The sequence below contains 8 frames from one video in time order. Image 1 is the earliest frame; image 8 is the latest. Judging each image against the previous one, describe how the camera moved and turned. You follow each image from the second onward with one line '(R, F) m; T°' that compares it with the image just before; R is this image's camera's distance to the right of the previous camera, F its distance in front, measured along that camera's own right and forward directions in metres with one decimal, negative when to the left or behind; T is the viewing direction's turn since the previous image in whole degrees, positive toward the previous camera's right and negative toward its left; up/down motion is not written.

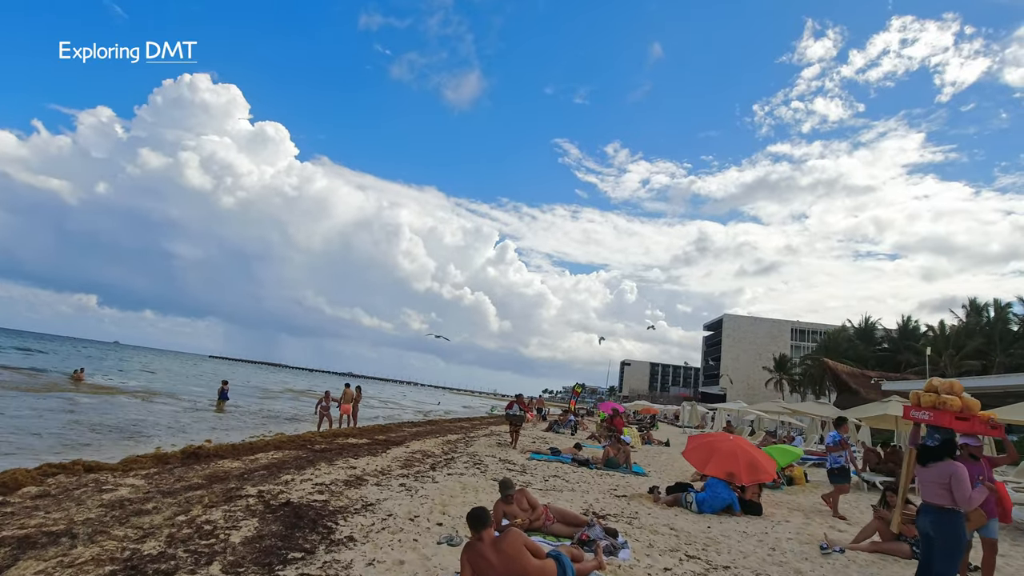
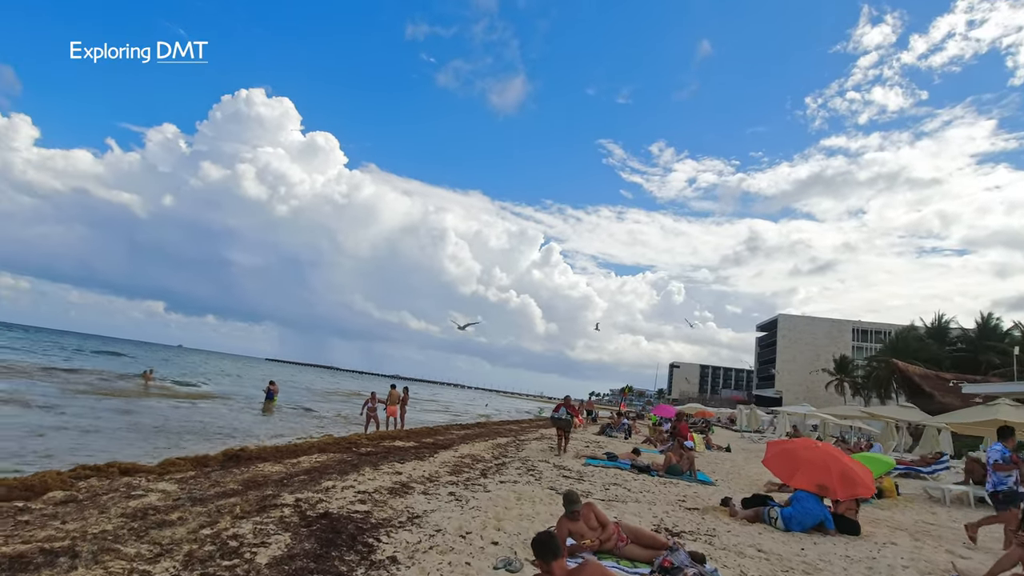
(-0.2, +0.9) m; -5°
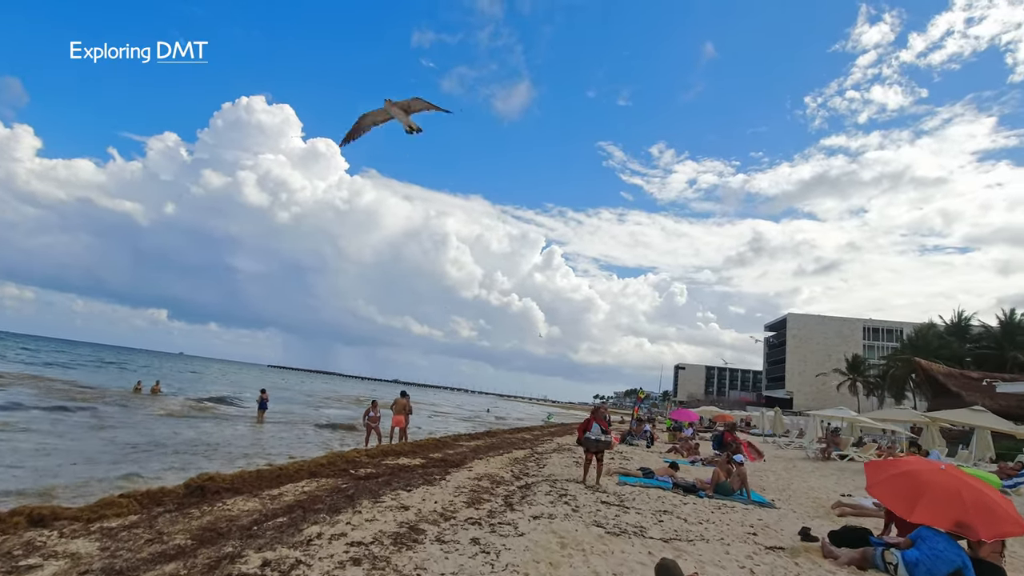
(-0.4, +2.0) m; 0°
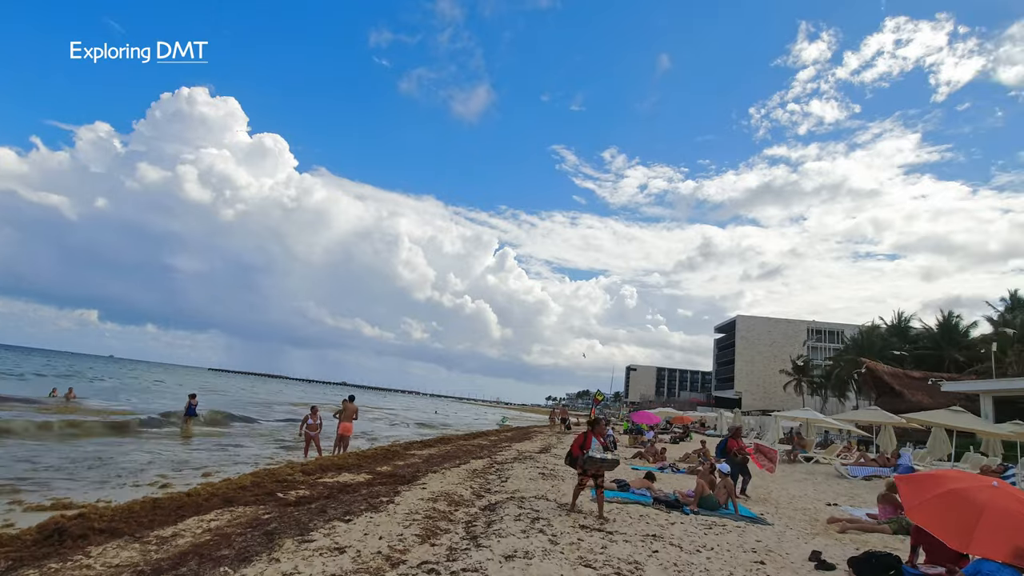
(-0.2, +1.7) m; +5°
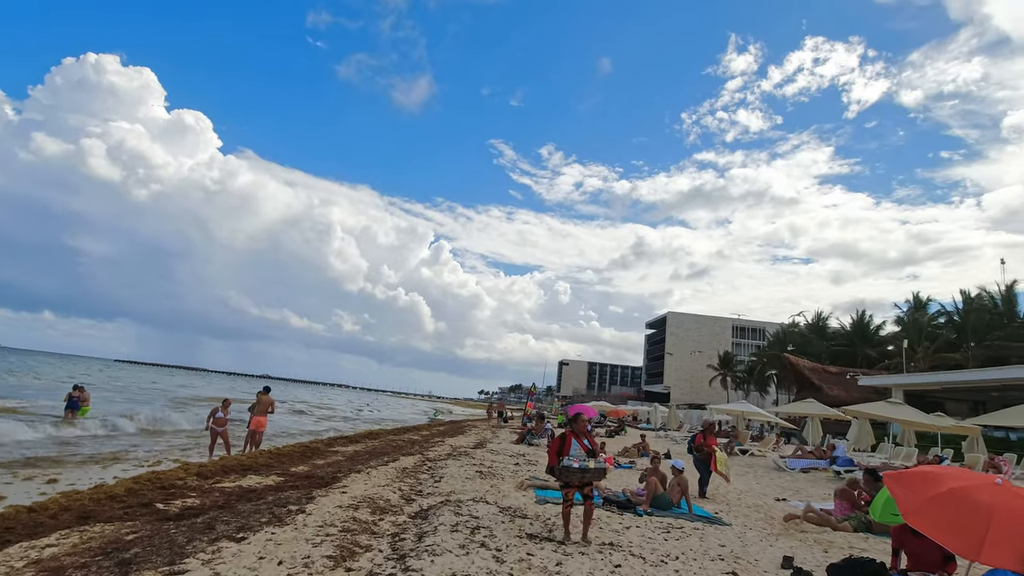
(-0.1, +1.3) m; +7°
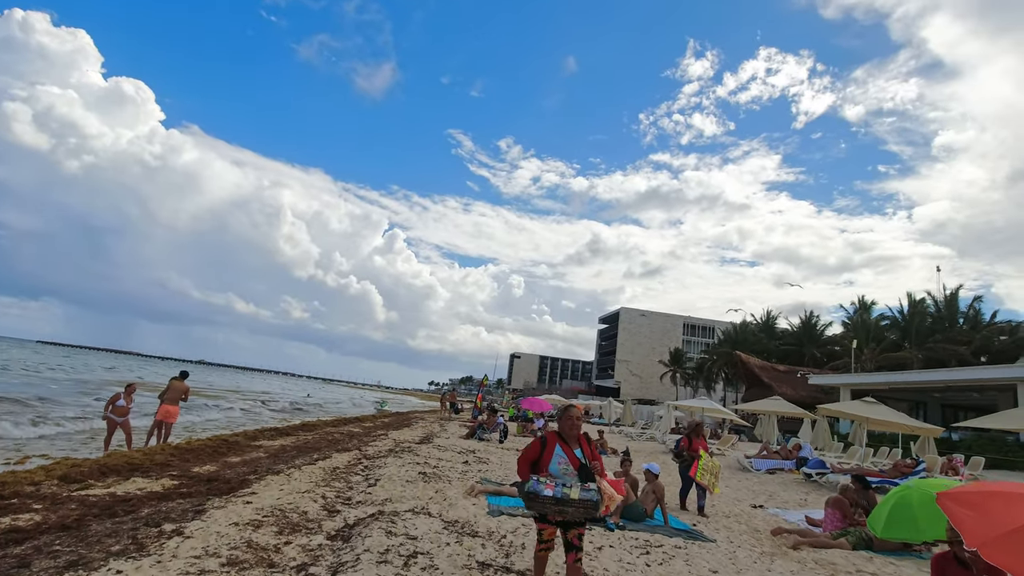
(0.0, +1.7) m; +5°
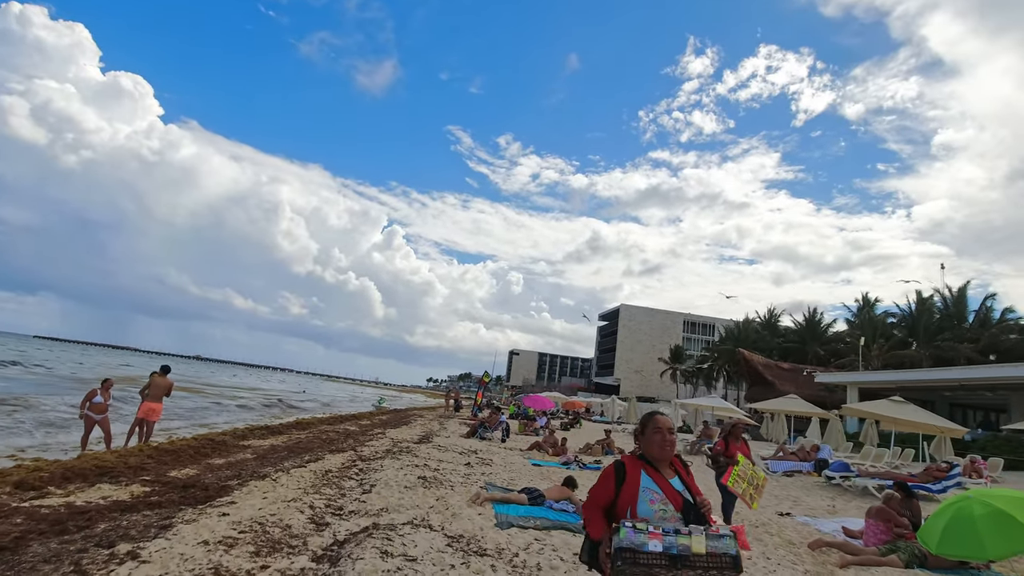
(-0.2, +0.9) m; 0°
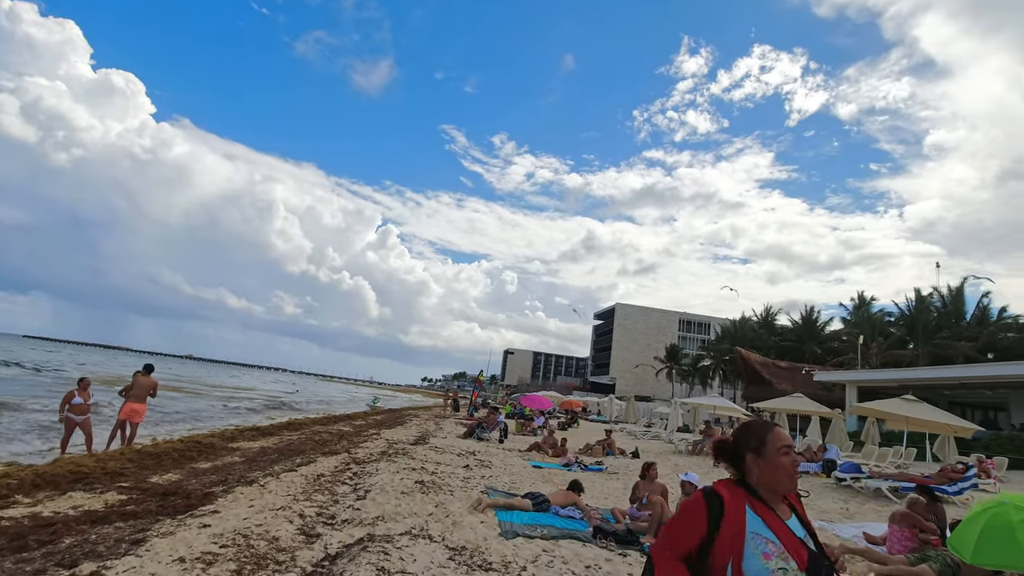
(-0.1, +0.5) m; +1°
